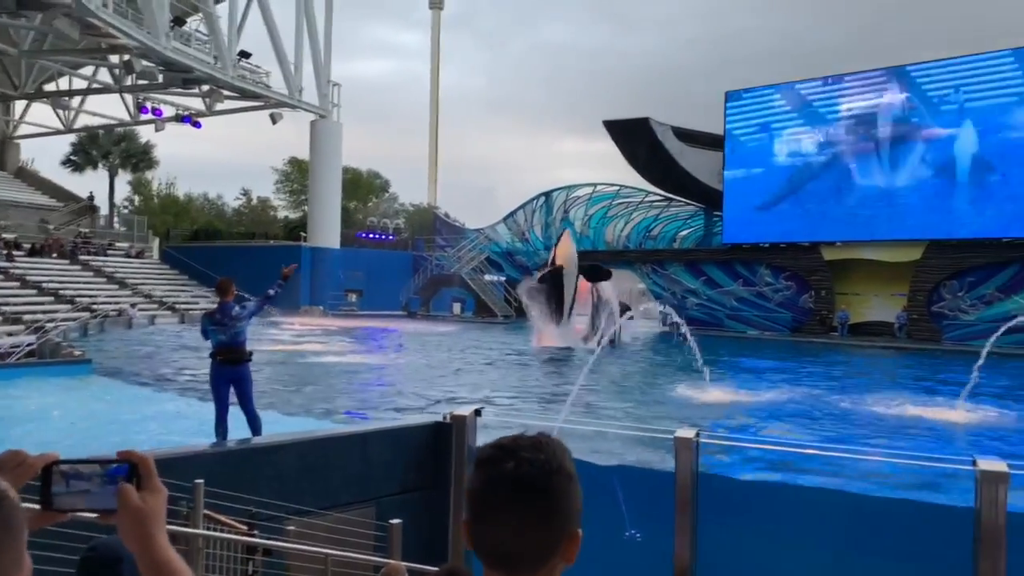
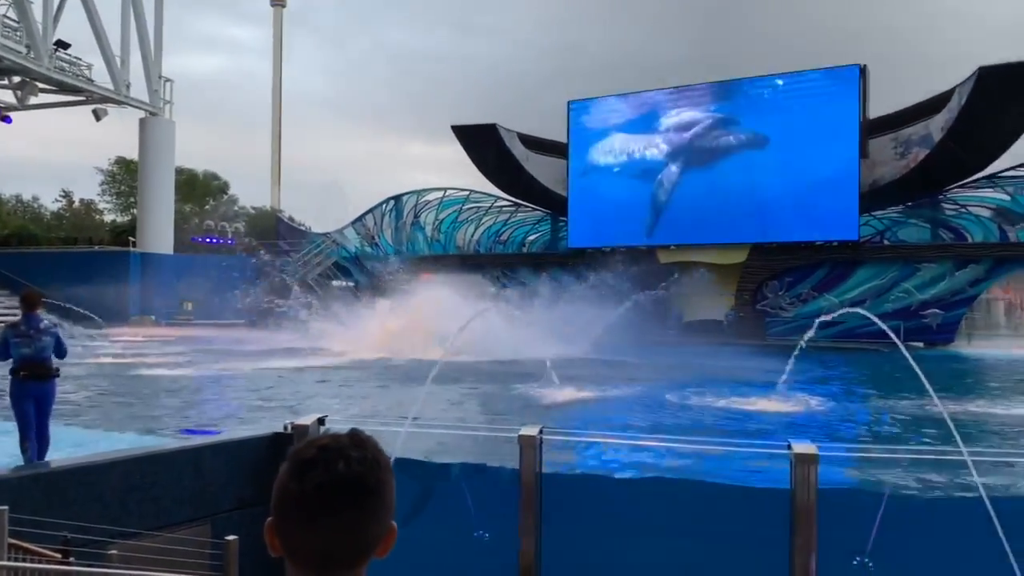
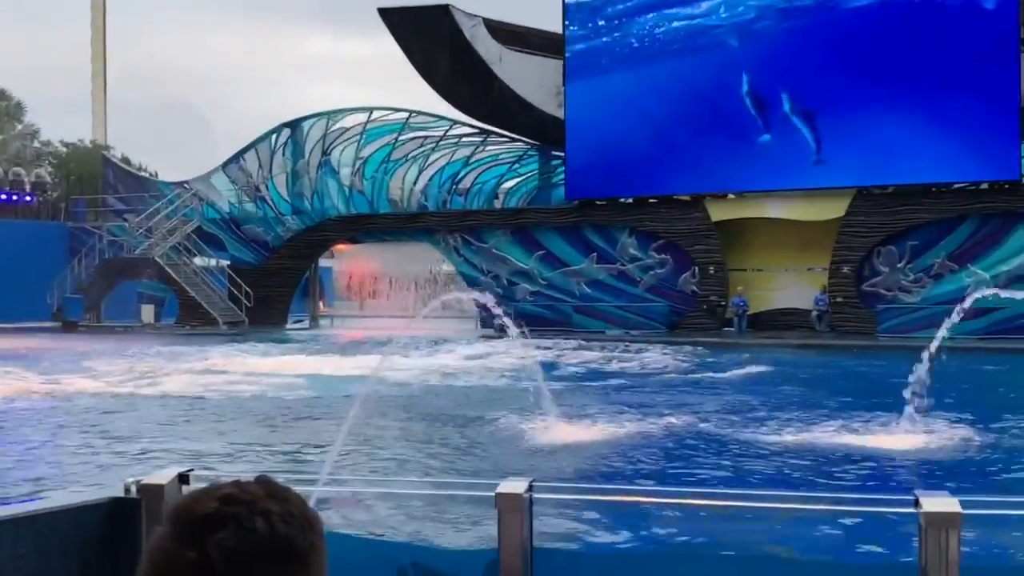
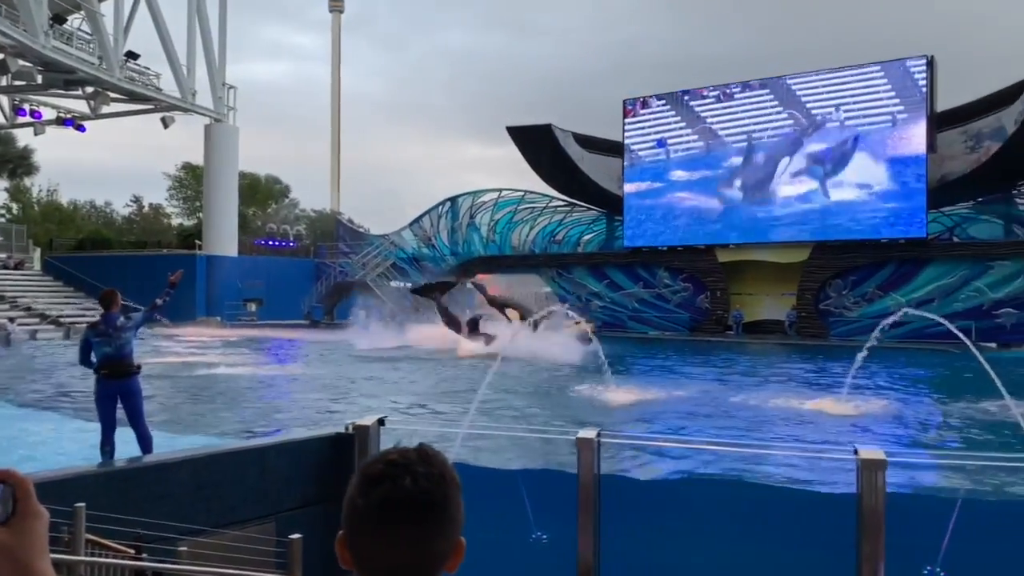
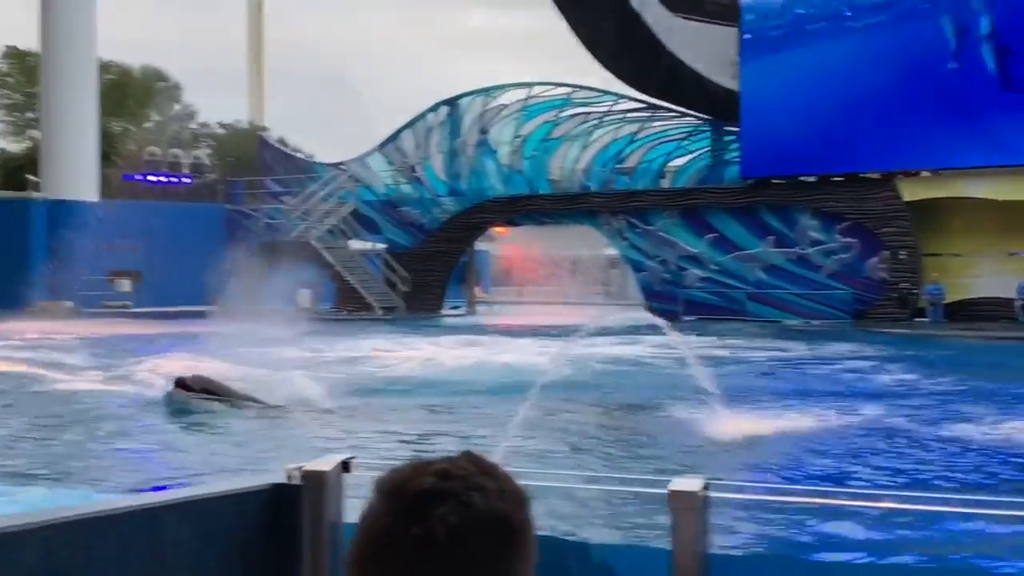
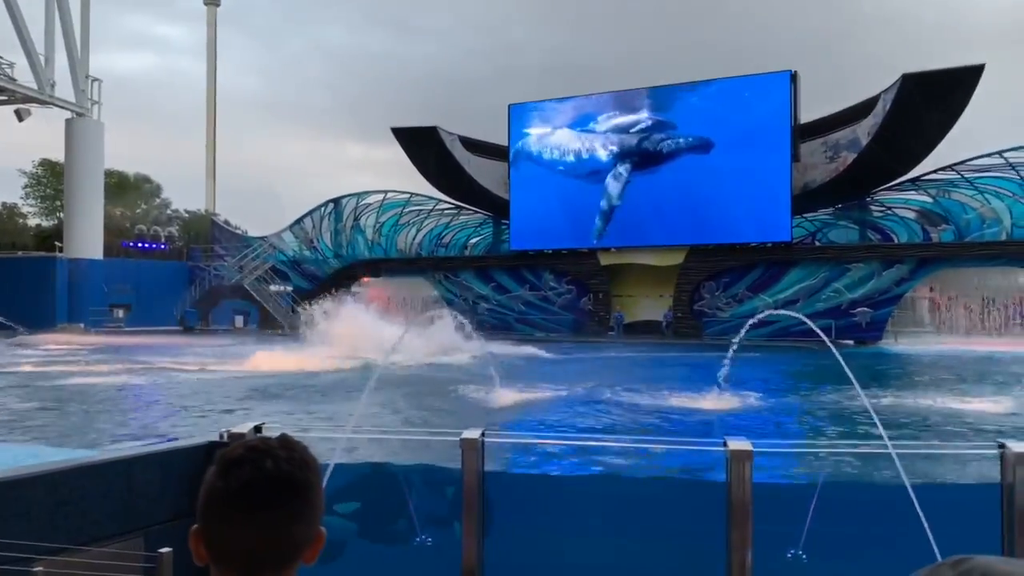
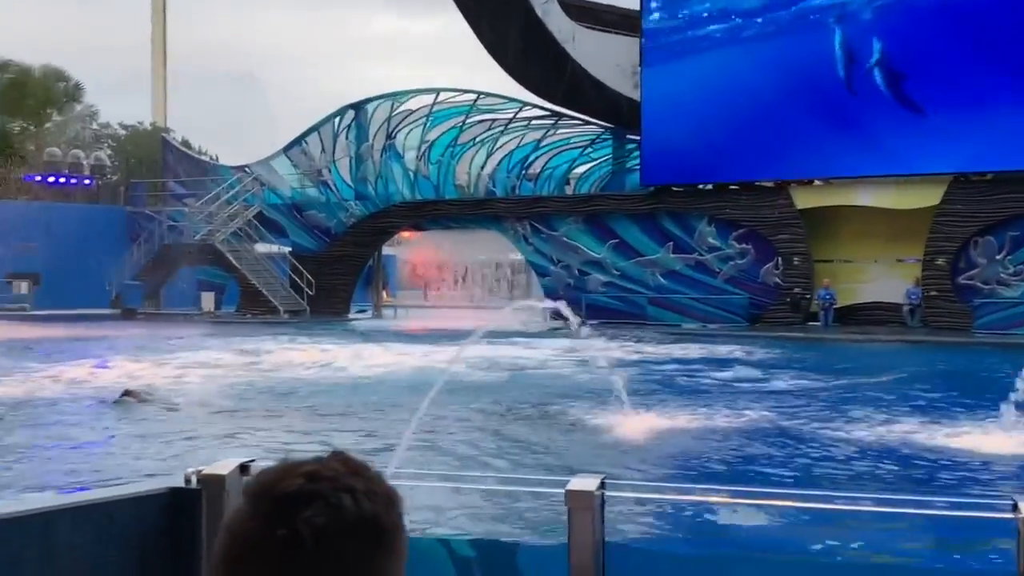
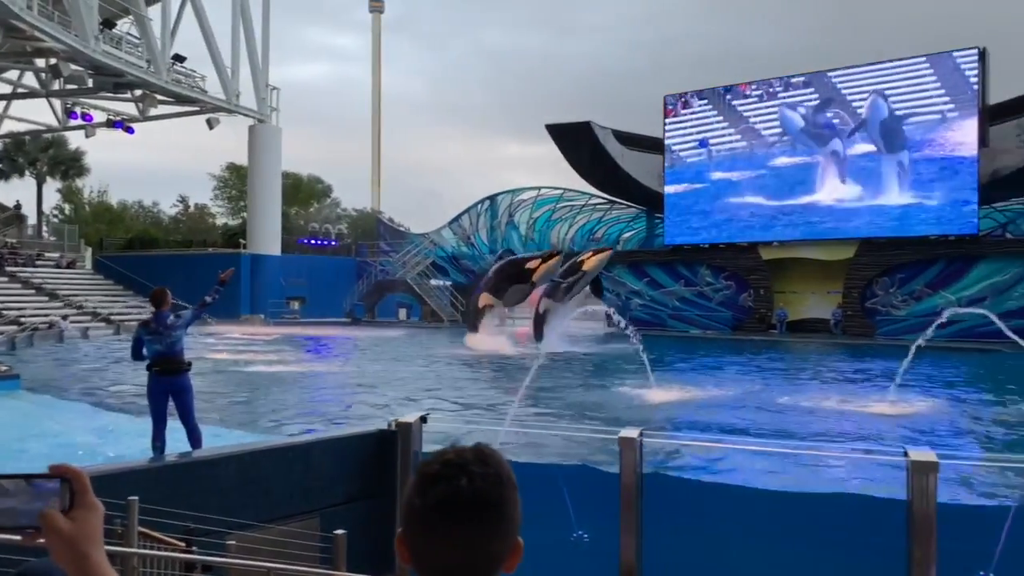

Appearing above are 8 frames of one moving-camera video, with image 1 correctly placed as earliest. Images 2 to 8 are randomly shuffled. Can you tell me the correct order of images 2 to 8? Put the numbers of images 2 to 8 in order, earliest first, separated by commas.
8, 4, 2, 6, 3, 7, 5
